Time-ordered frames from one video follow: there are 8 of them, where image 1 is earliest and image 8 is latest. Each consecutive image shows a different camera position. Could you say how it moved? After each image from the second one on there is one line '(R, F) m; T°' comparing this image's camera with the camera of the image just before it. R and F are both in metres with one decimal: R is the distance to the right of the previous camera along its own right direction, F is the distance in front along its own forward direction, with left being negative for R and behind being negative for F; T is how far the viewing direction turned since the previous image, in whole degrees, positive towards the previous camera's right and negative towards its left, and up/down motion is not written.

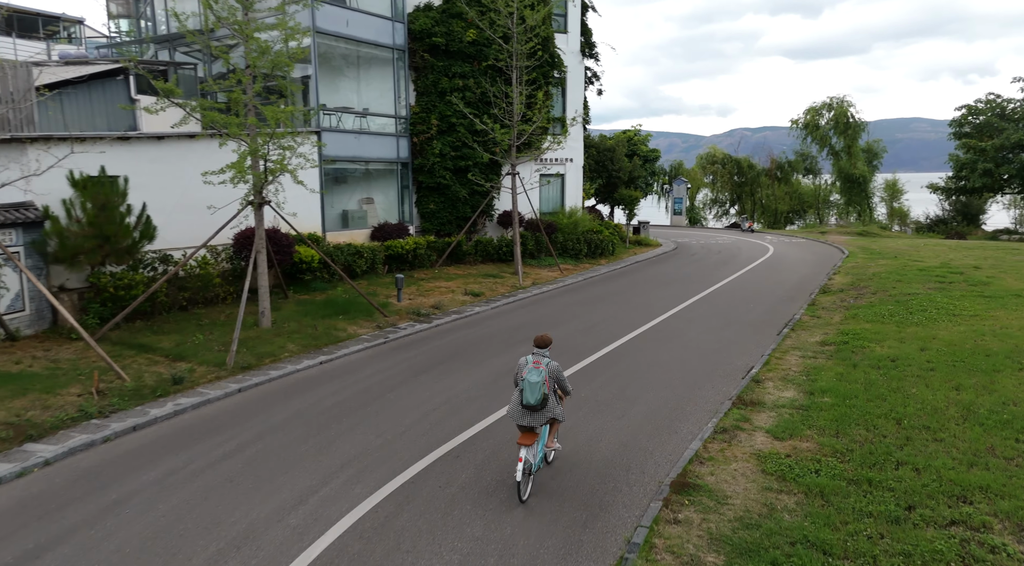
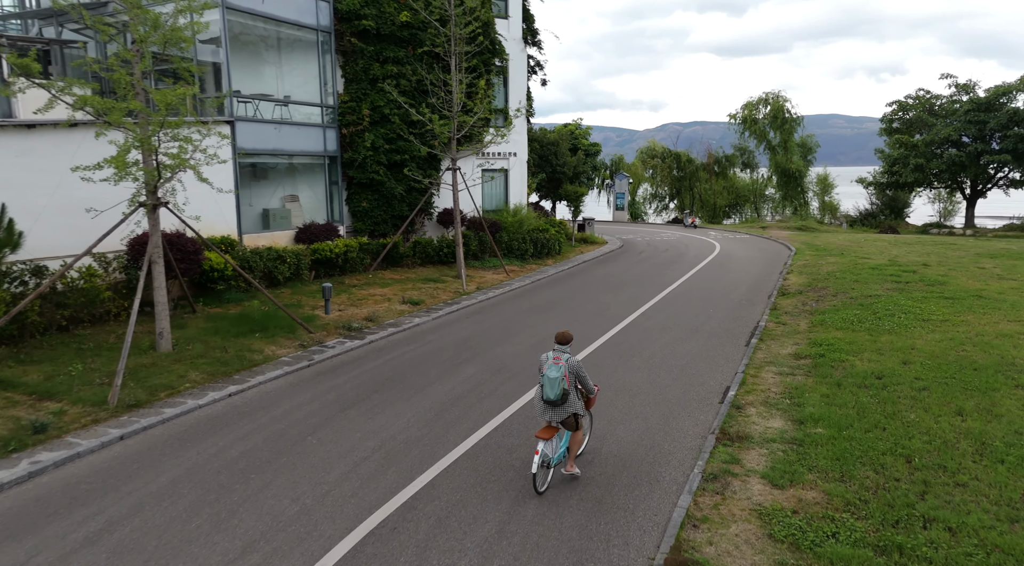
(-0.1, +1.5) m; +5°
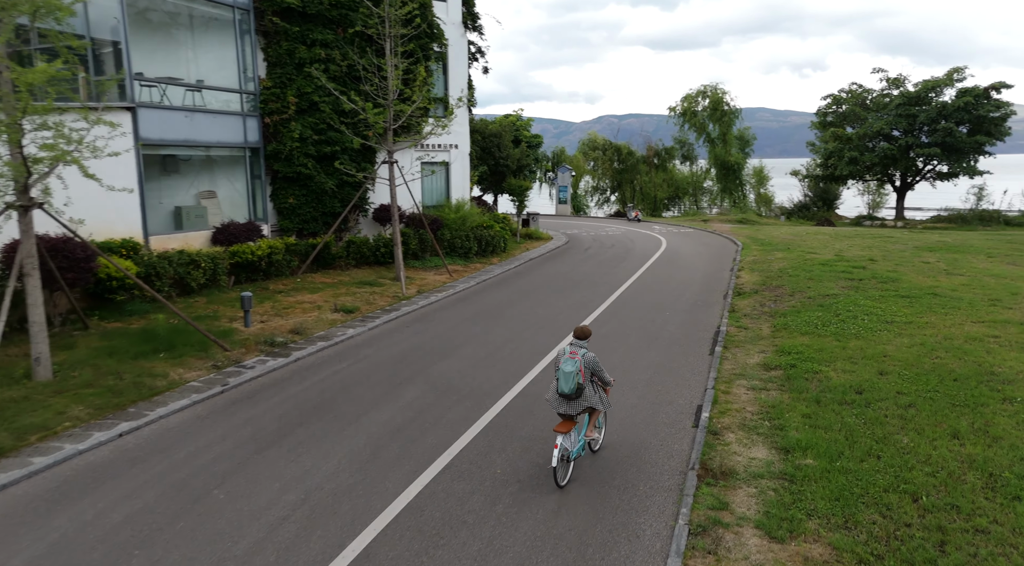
(-0.1, +1.2) m; +5°
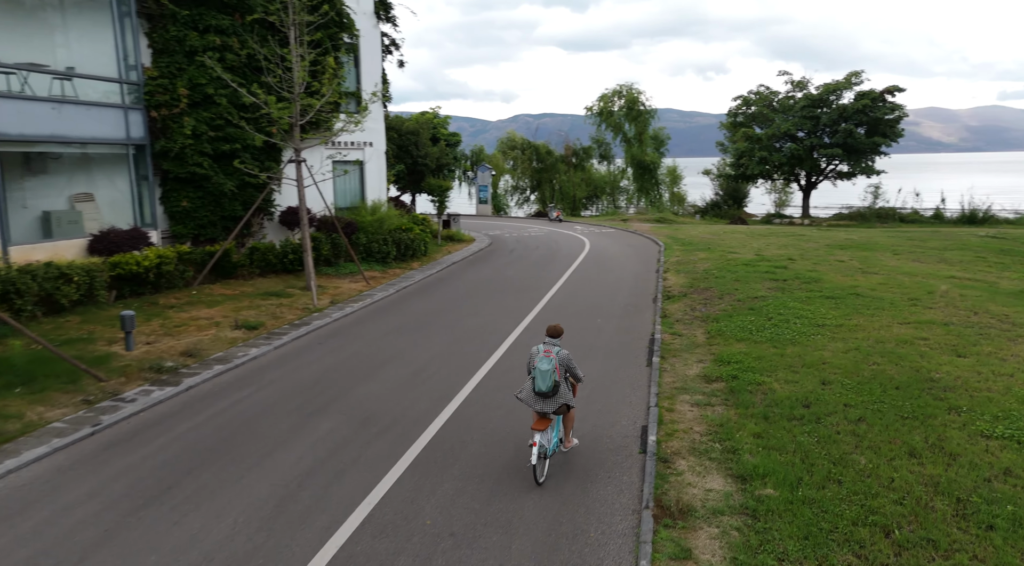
(-0.1, +0.9) m; +7°
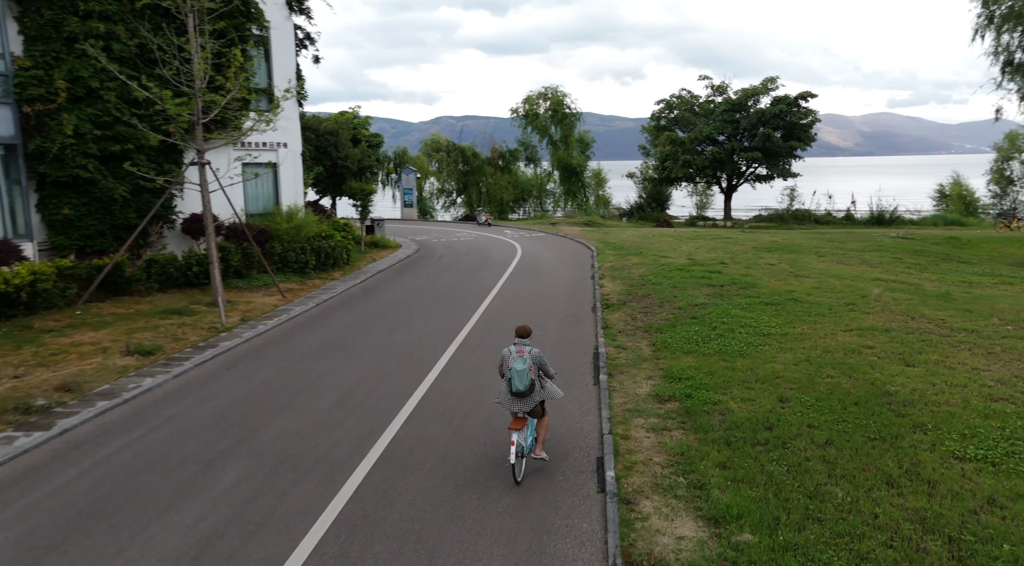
(-0.1, +0.9) m; +6°
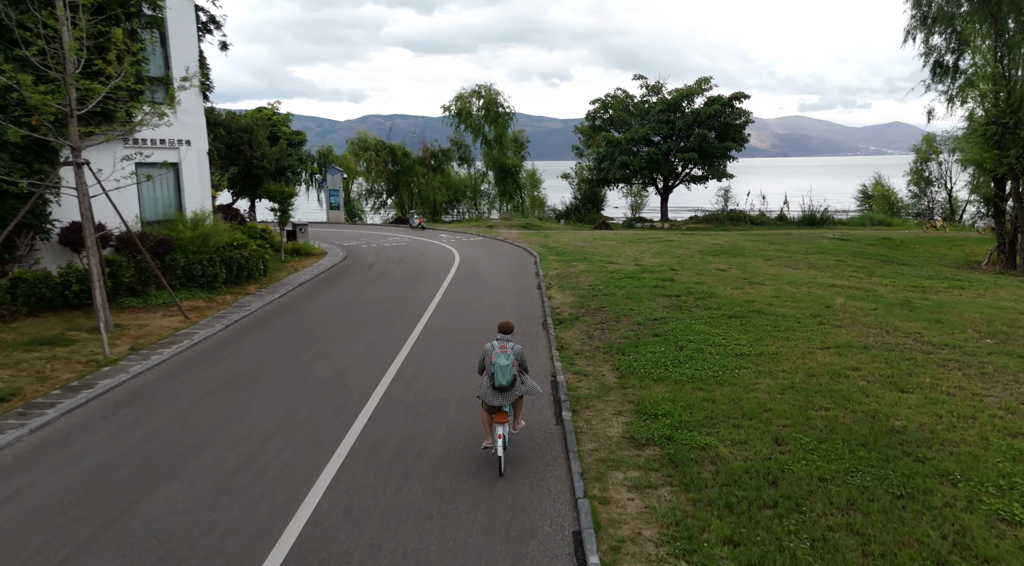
(-0.2, +1.6) m; +6°
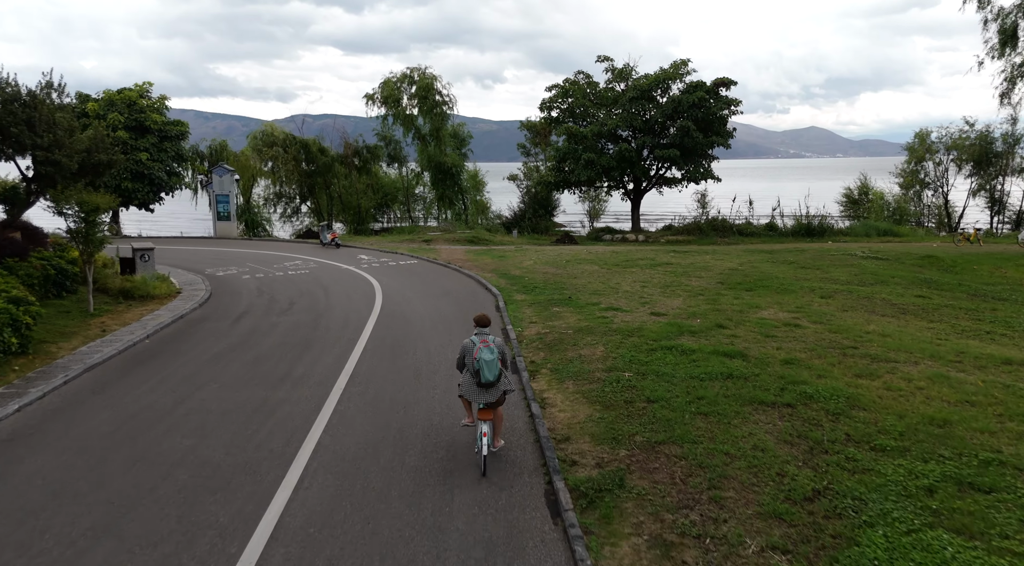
(-0.2, +7.5) m; +5°
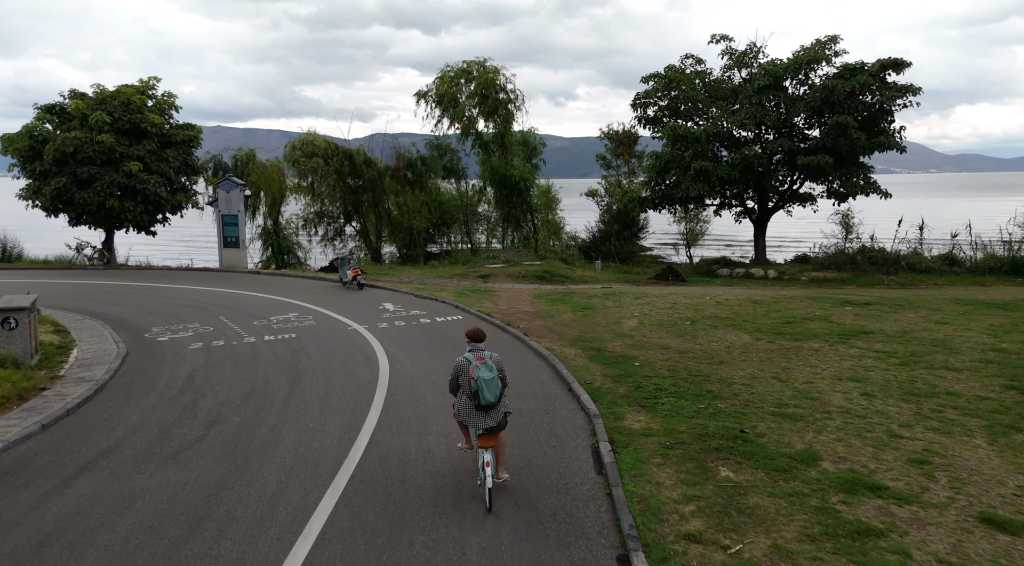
(-0.5, +7.6) m; -6°
